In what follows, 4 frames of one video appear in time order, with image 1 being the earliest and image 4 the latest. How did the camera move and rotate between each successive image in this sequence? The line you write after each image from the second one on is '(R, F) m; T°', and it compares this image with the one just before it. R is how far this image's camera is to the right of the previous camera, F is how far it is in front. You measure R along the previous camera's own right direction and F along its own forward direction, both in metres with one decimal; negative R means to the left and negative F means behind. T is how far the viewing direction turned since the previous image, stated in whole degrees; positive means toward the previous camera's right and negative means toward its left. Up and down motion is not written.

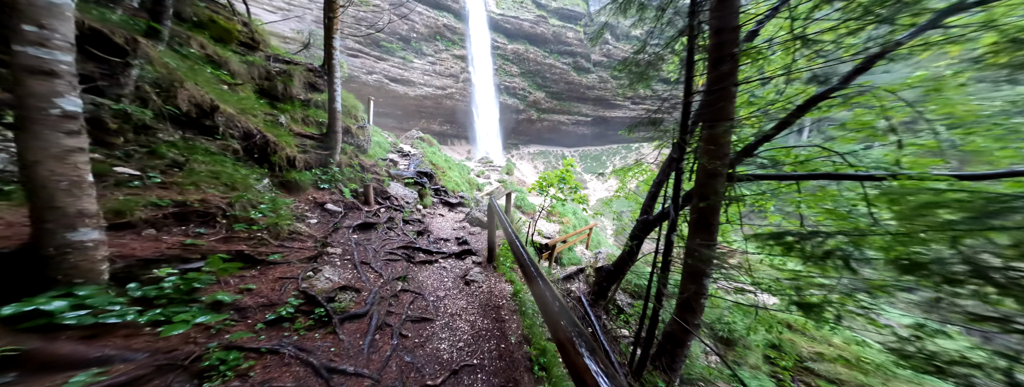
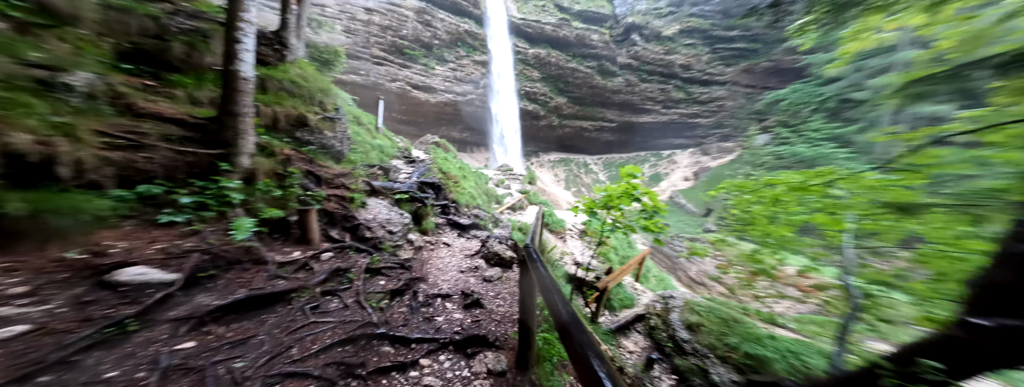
(-0.3, +2.1) m; -5°
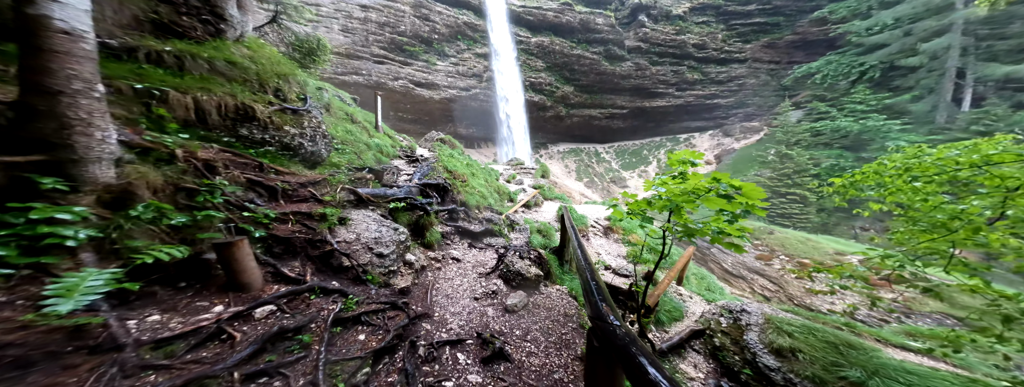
(-0.2, +1.0) m; -2°
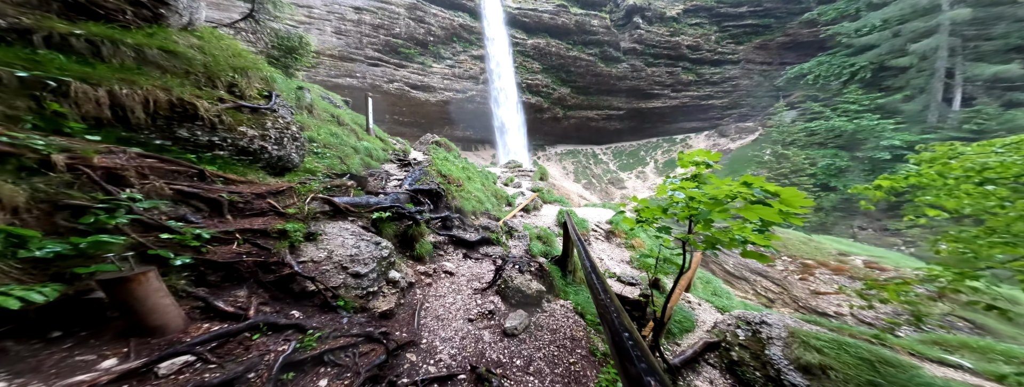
(0.0, +0.4) m; 0°
